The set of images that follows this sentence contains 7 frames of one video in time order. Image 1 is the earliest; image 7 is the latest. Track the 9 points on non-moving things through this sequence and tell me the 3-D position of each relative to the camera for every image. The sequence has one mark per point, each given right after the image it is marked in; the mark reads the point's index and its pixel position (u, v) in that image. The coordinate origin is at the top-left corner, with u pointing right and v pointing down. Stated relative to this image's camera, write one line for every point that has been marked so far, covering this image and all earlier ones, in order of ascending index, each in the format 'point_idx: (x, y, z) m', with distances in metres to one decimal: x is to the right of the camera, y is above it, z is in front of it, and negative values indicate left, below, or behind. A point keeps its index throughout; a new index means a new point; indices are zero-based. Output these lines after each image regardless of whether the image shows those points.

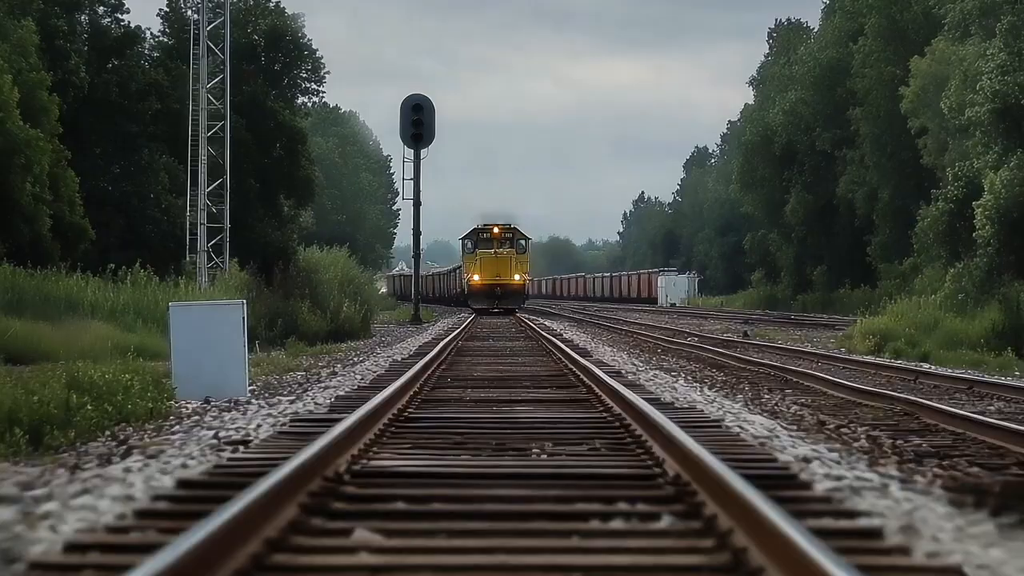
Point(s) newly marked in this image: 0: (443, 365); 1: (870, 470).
0: (-0.8, -0.9, +11.5) m
1: (+1.6, -0.8, +4.4) m
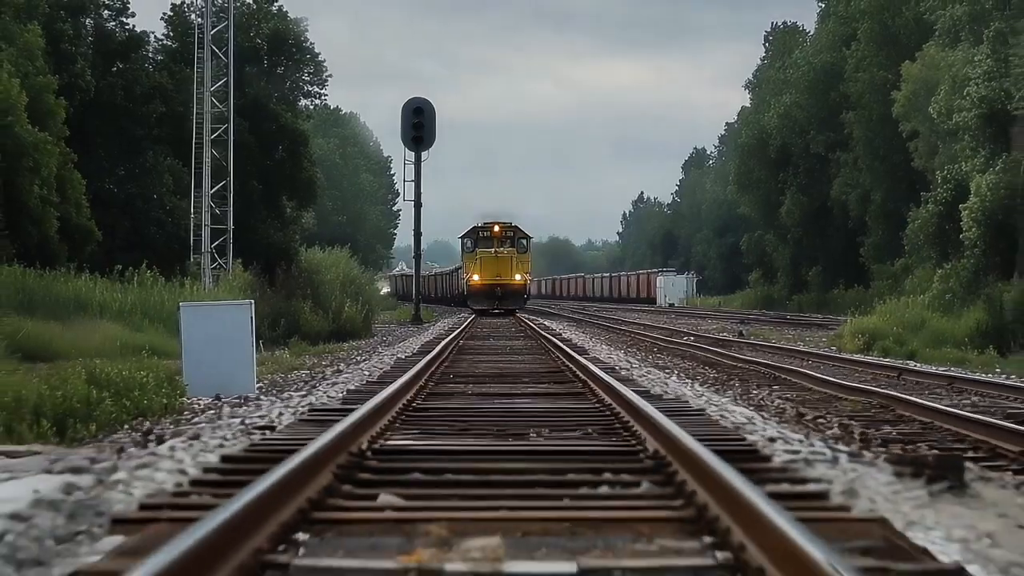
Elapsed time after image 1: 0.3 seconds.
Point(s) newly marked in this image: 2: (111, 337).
0: (-0.8, -0.9, +12.0) m
1: (+1.6, -0.8, +4.9) m
2: (-6.7, -0.8, +15.6) m
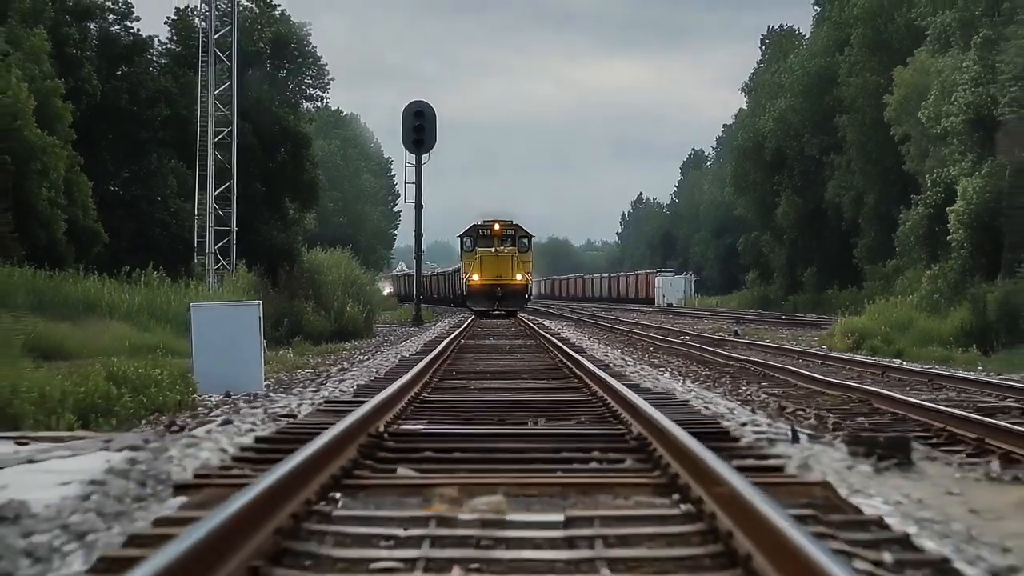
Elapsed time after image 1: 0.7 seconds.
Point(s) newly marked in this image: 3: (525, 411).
0: (-0.9, -1.0, +12.6) m
1: (+1.6, -0.8, +5.5) m
2: (-6.7, -0.9, +16.2) m
3: (+0.1, -0.9, +6.8) m
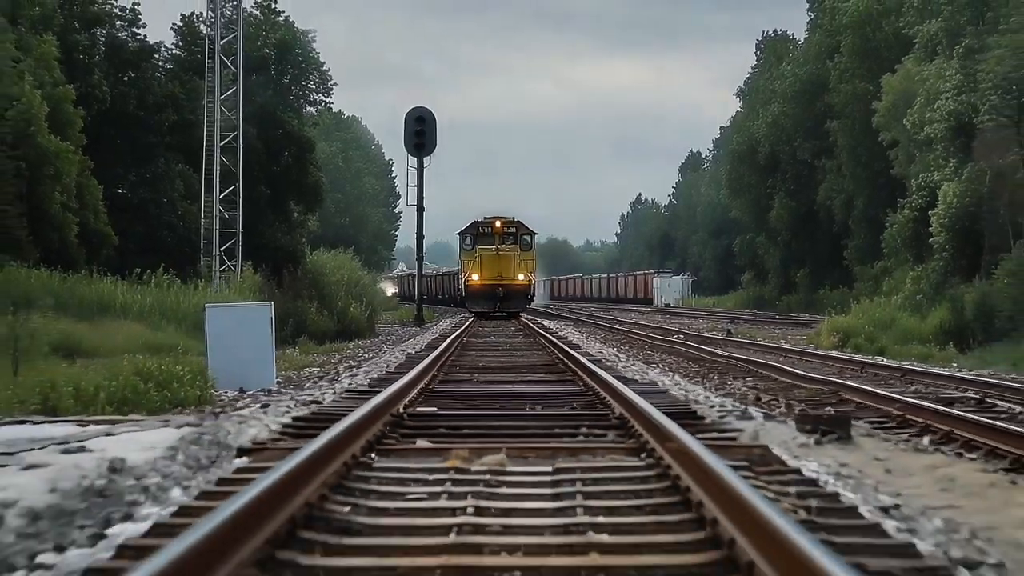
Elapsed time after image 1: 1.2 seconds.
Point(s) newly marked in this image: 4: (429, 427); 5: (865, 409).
0: (-0.9, -1.0, +13.4) m
1: (+1.6, -0.9, +6.3) m
2: (-6.7, -0.9, +17.0) m
3: (+0.1, -0.9, +7.7) m
4: (-0.5, -0.9, +5.8) m
5: (+3.1, -1.1, +8.3) m
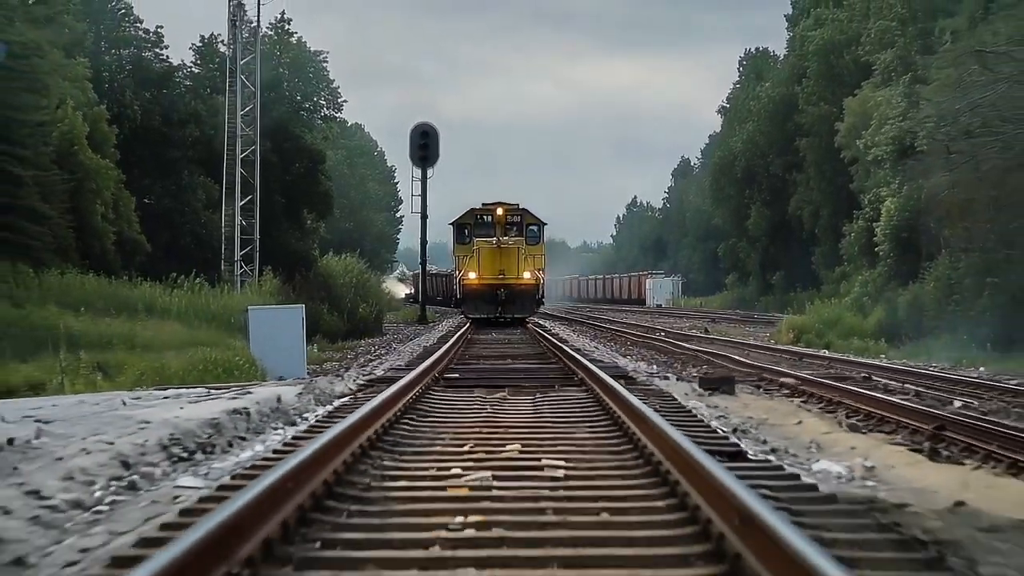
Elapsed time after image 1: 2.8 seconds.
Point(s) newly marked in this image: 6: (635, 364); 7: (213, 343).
0: (-0.9, -1.0, +16.3) m
1: (+1.6, -0.9, +9.2) m
2: (-6.8, -1.0, +19.9) m
3: (+0.1, -1.0, +10.6) m
4: (-0.5, -0.9, +8.8) m
5: (+3.1, -1.1, +11.2) m
6: (+1.7, -1.1, +13.0) m
7: (-6.2, -1.2, +19.8) m
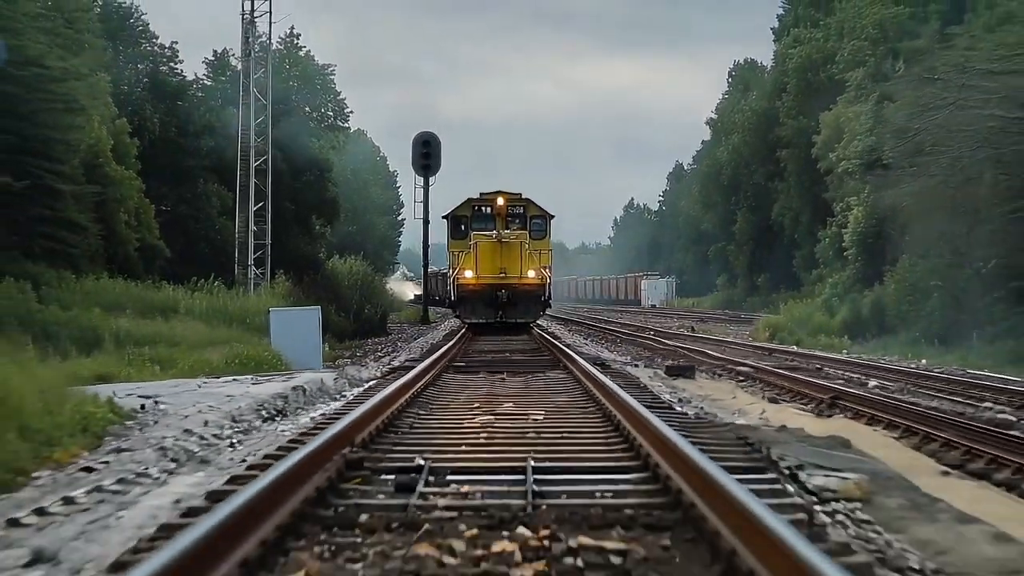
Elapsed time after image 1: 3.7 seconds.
0: (-0.9, -1.1, +18.4) m
1: (+1.6, -1.0, +11.3) m
2: (-6.8, -1.0, +22.0) m
3: (0.0, -1.0, +12.7) m
4: (-0.5, -1.0, +10.8) m
5: (+3.0, -1.2, +13.3) m
6: (+1.6, -1.1, +15.0) m
7: (-6.2, -1.2, +21.9) m
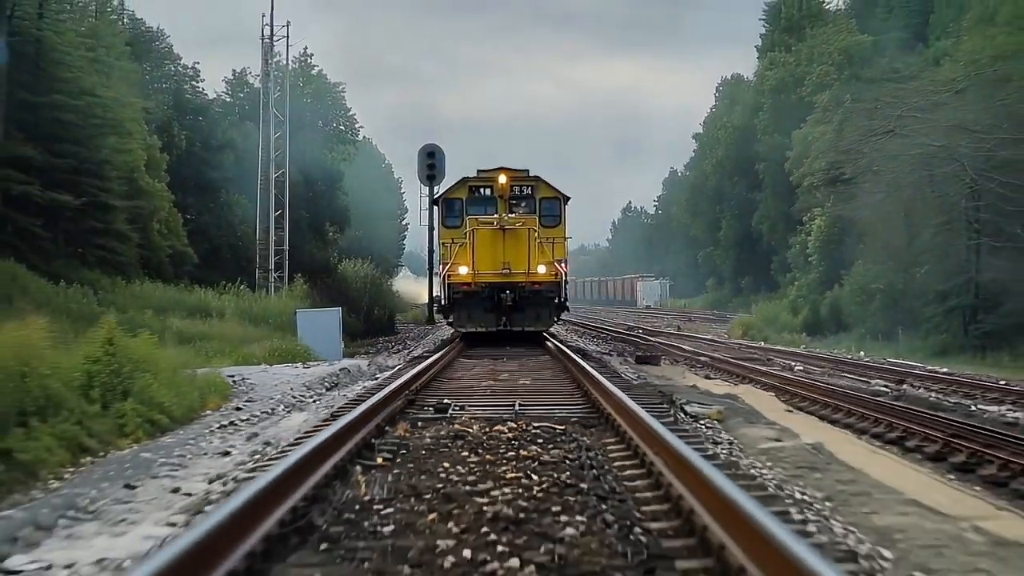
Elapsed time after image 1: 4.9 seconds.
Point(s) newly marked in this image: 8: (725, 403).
0: (-0.9, -1.2, +21.3) m
1: (+1.5, -1.0, +14.2) m
2: (-6.8, -1.1, +24.9) m
3: (0.0, -1.1, +15.6) m
4: (-0.6, -1.0, +13.8) m
5: (+3.0, -1.2, +16.2) m
6: (+1.6, -1.2, +18.0) m
7: (-6.2, -1.3, +24.8) m
8: (+1.9, -1.0, +8.6) m
